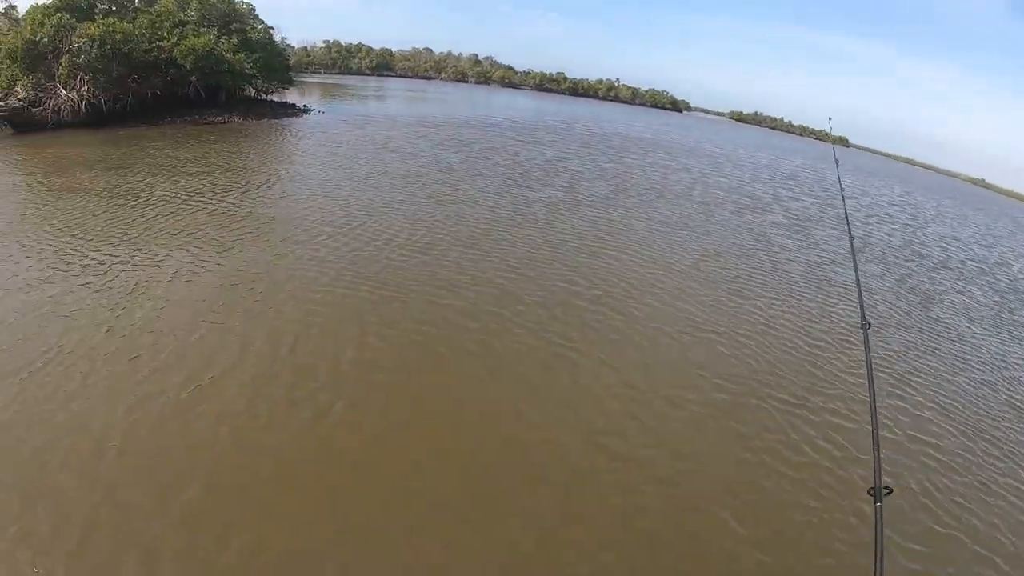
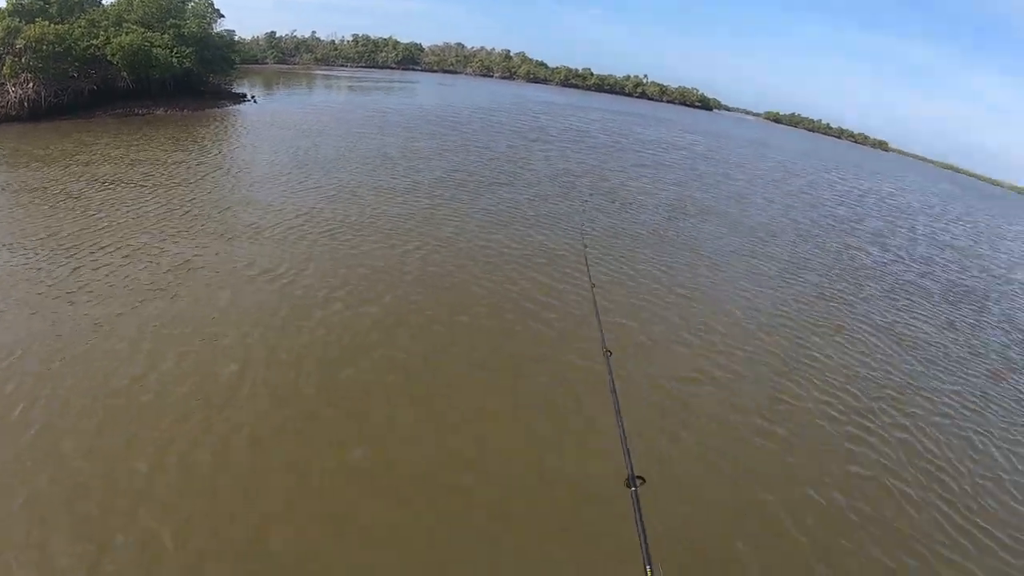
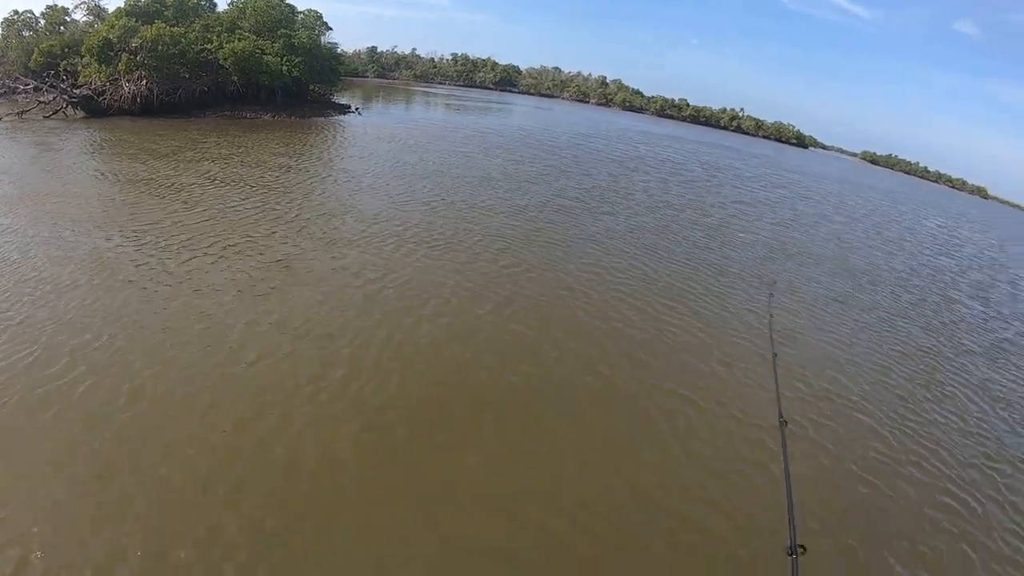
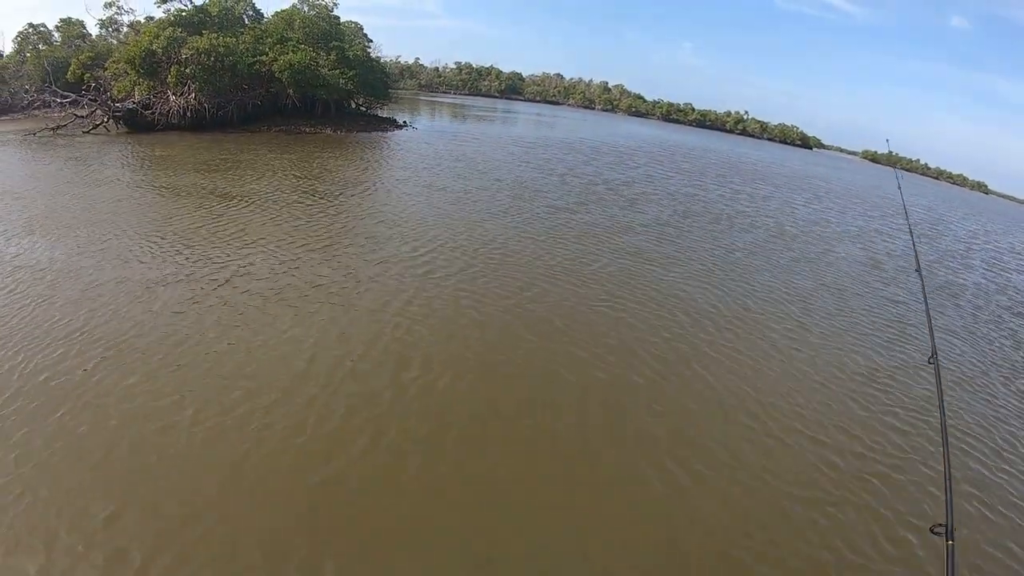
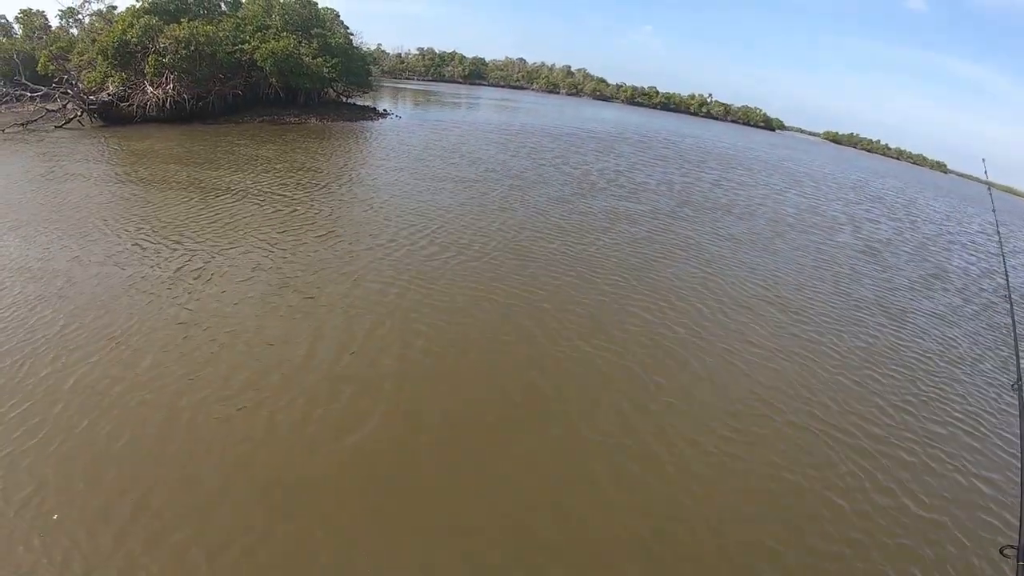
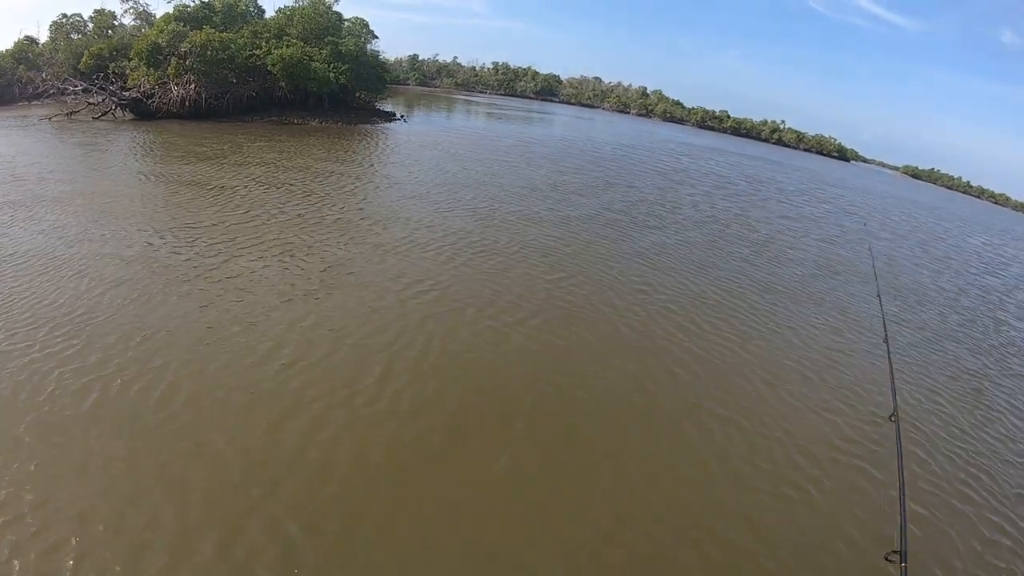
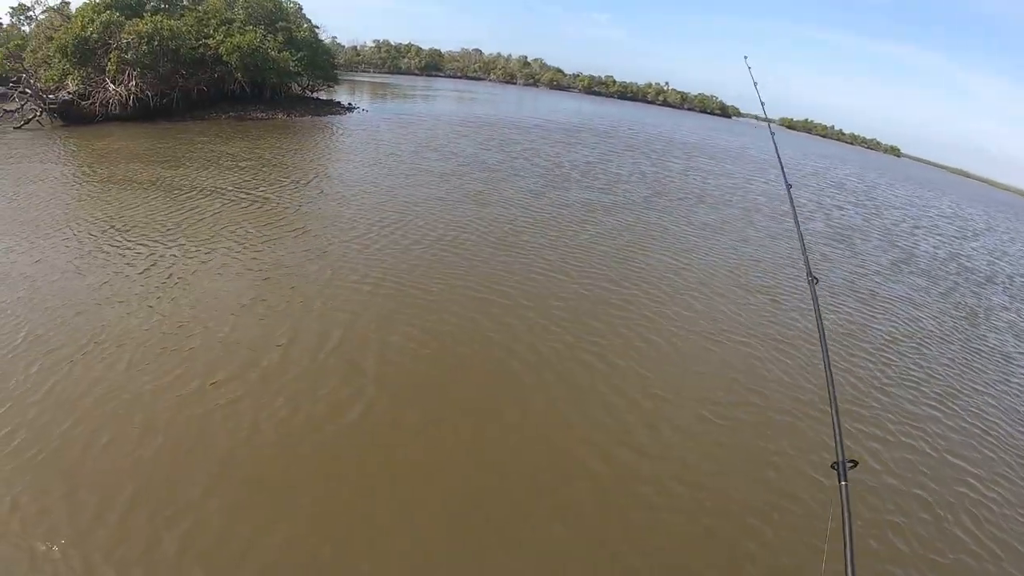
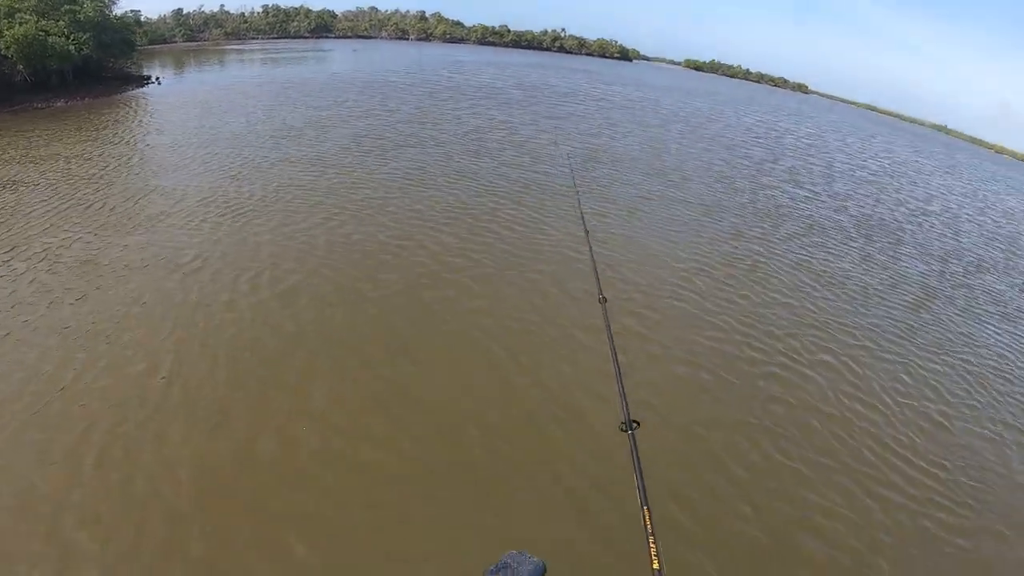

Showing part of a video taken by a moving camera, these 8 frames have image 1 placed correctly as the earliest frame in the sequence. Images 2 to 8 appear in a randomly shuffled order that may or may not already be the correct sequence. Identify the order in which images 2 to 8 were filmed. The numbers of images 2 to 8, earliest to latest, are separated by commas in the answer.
7, 5, 4, 6, 3, 2, 8
